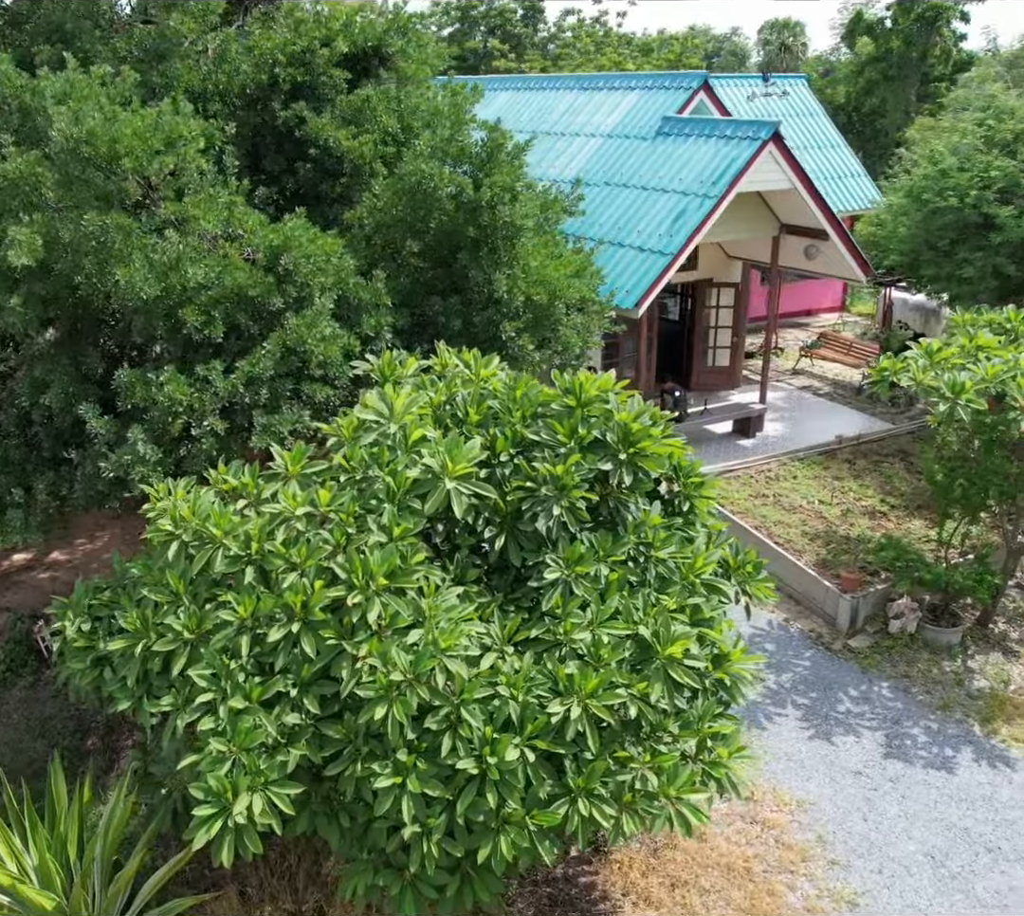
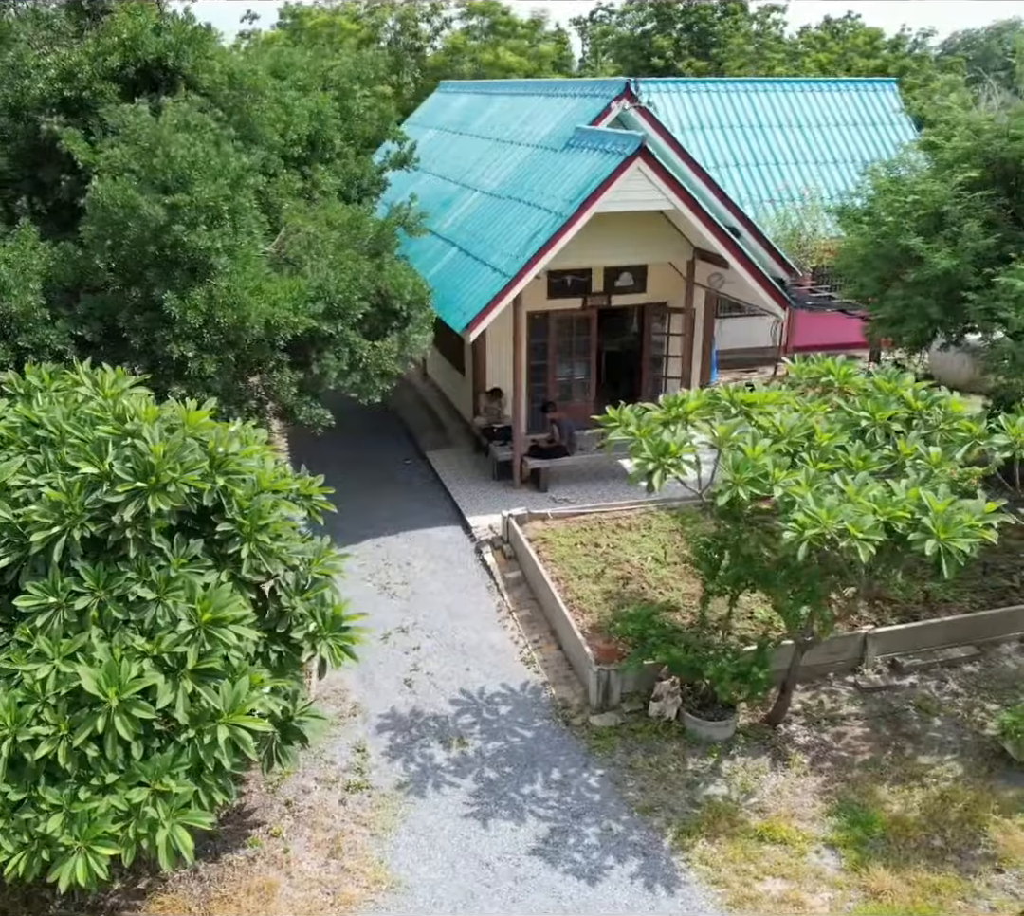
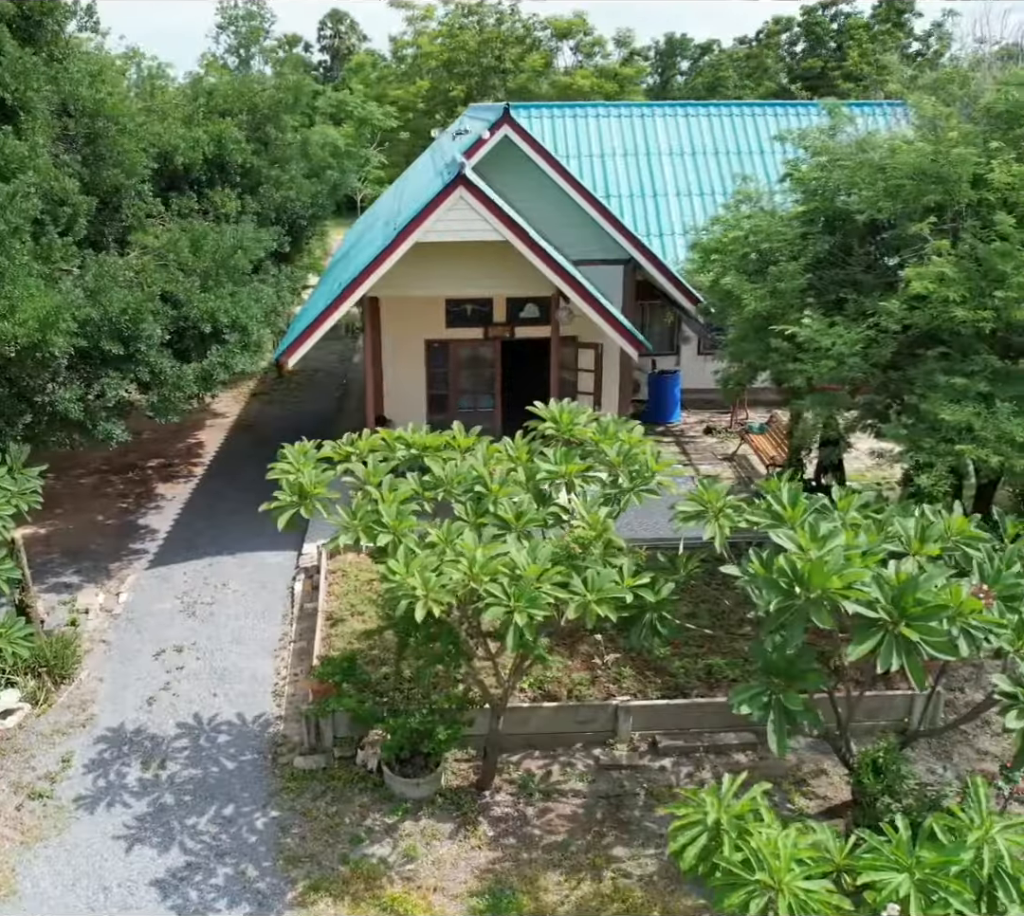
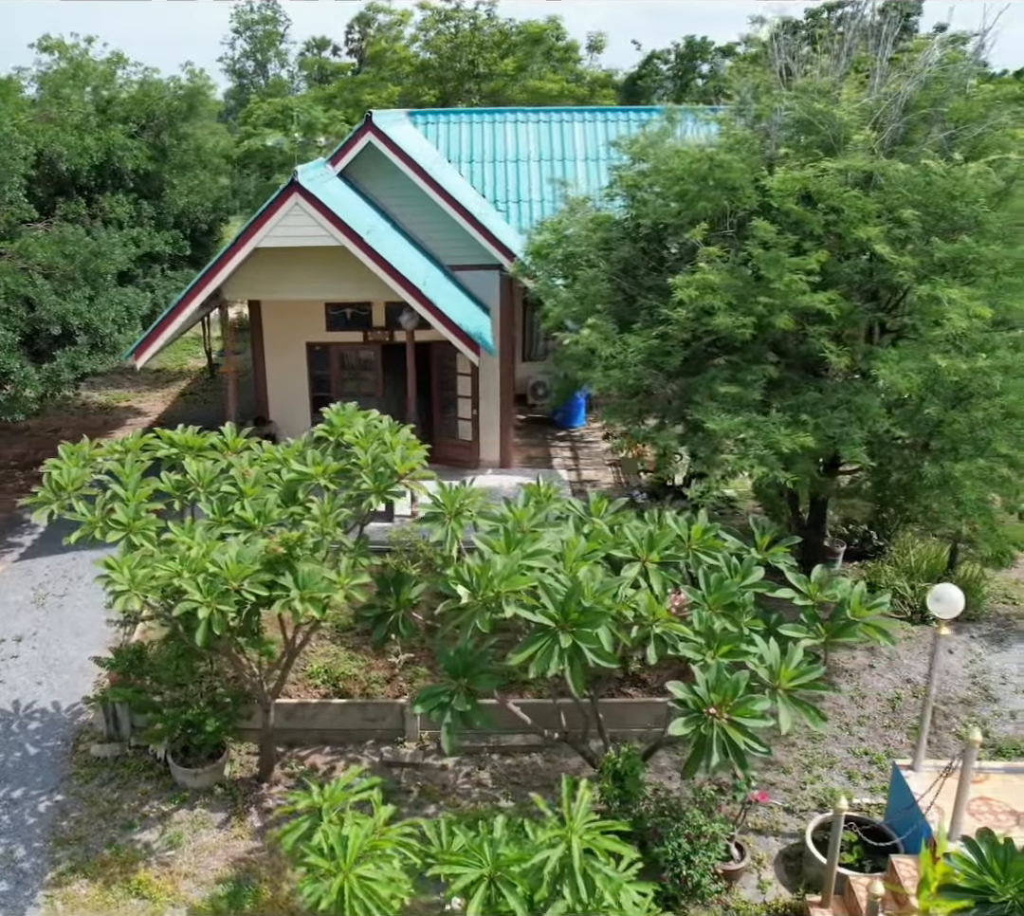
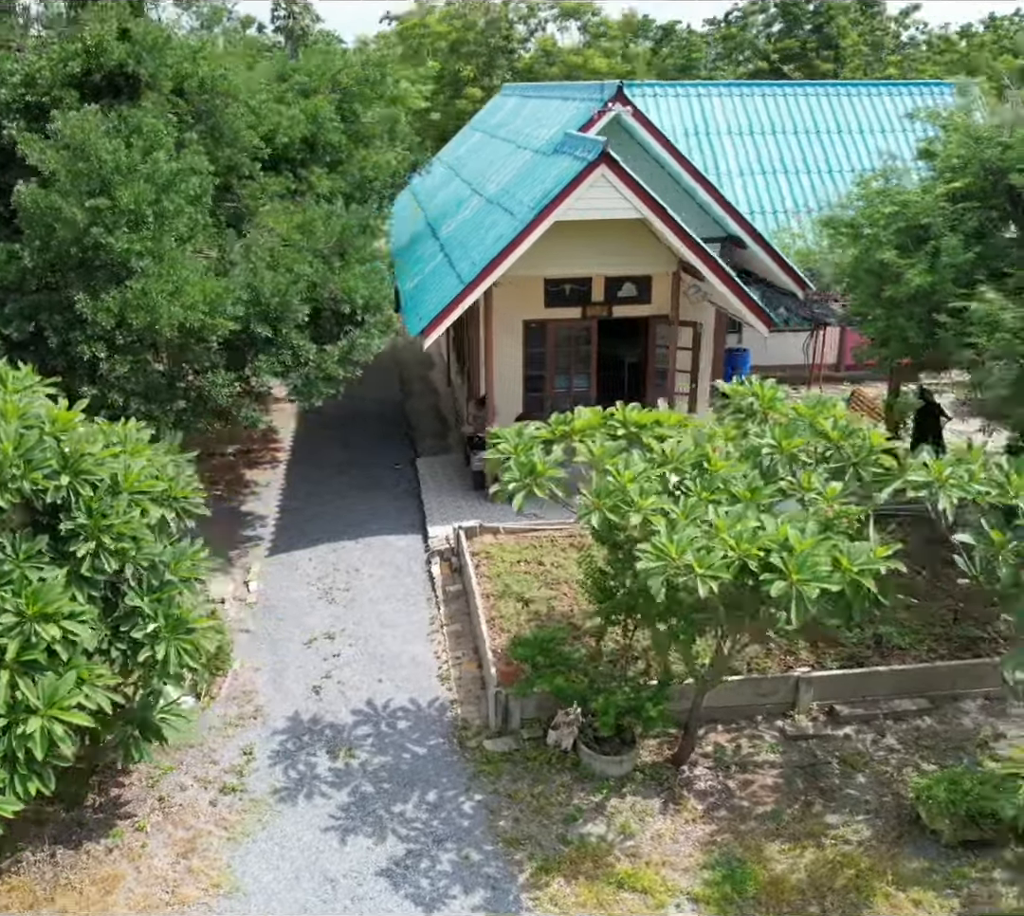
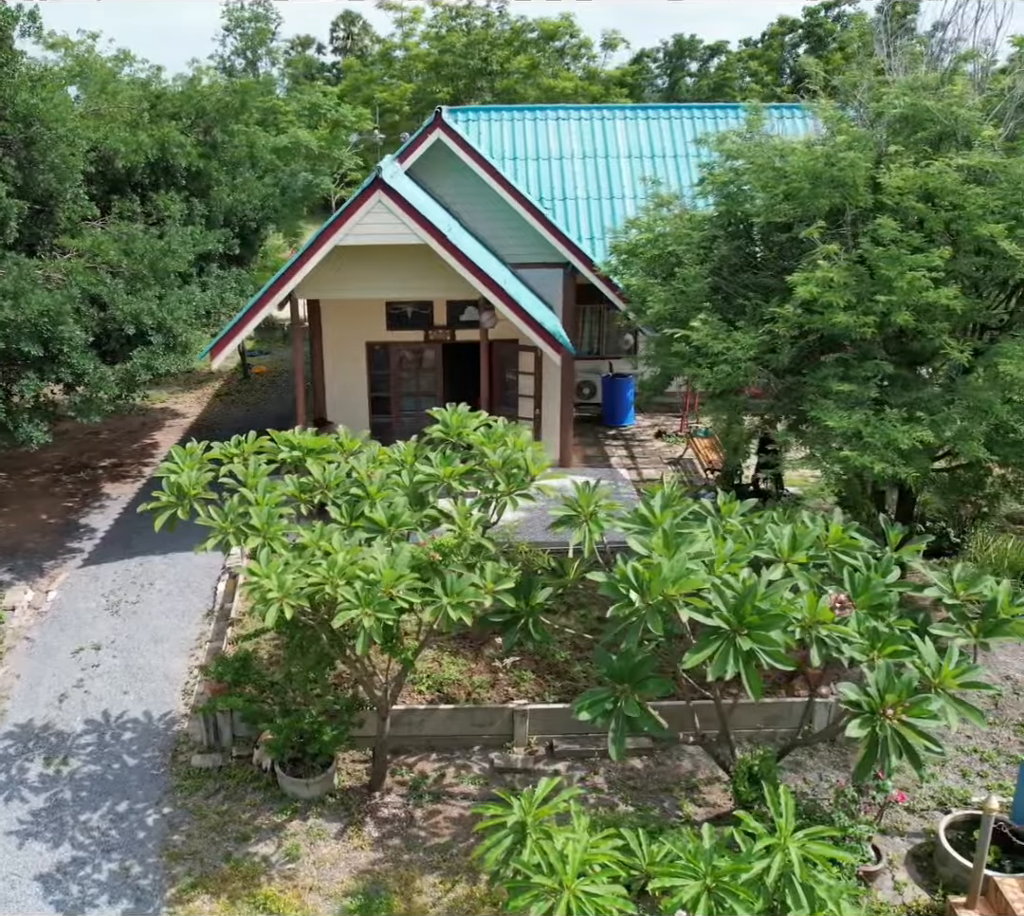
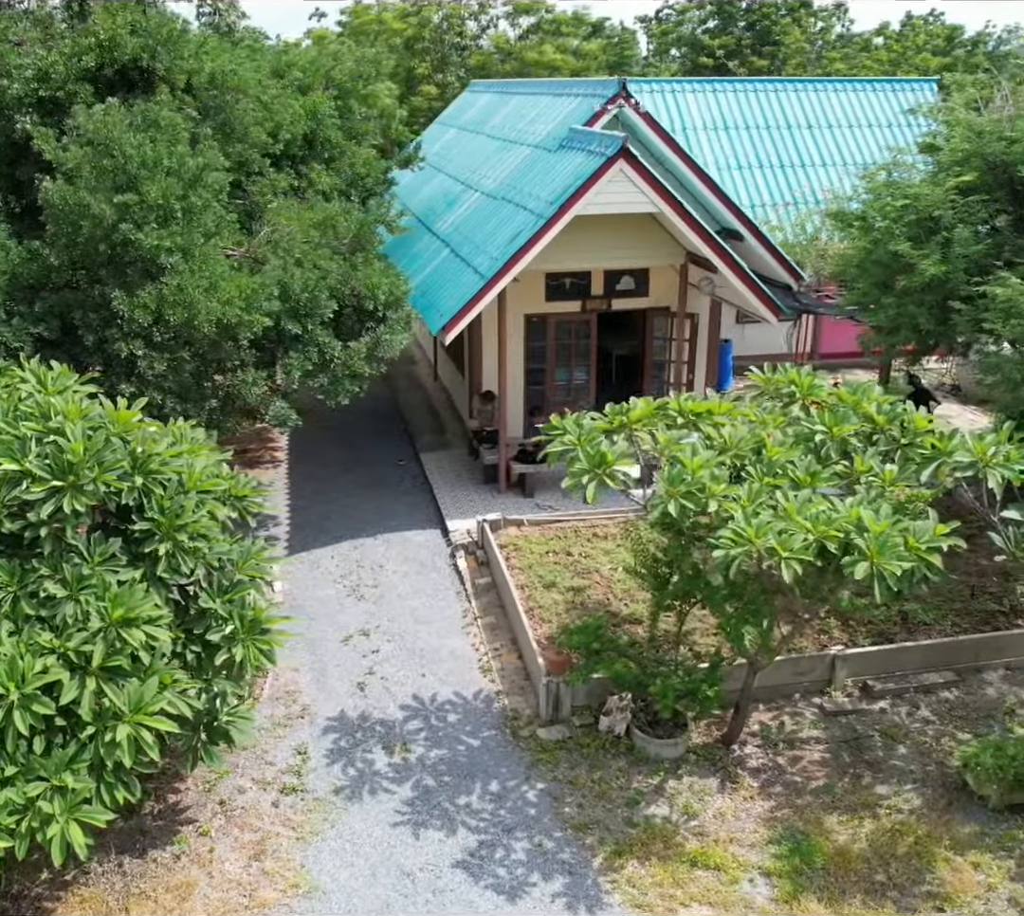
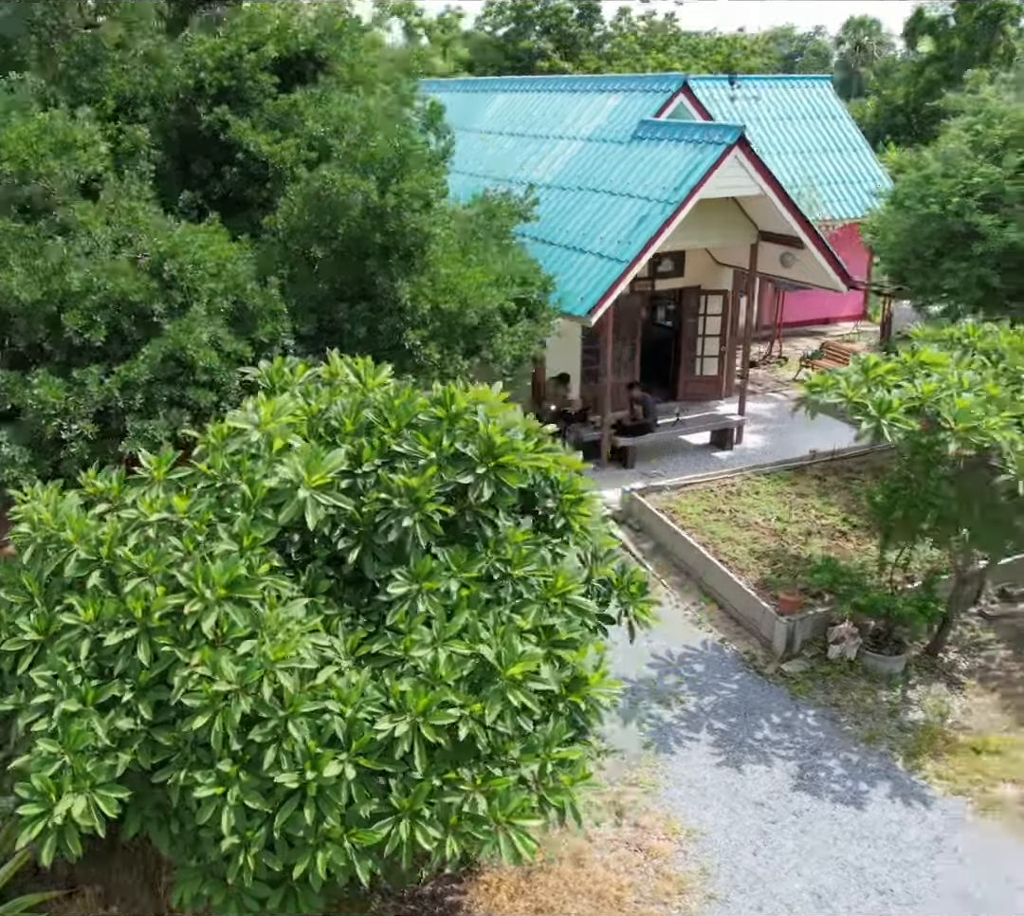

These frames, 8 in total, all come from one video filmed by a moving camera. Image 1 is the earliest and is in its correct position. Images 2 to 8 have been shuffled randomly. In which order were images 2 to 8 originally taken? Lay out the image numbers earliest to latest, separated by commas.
8, 2, 7, 5, 3, 6, 4
